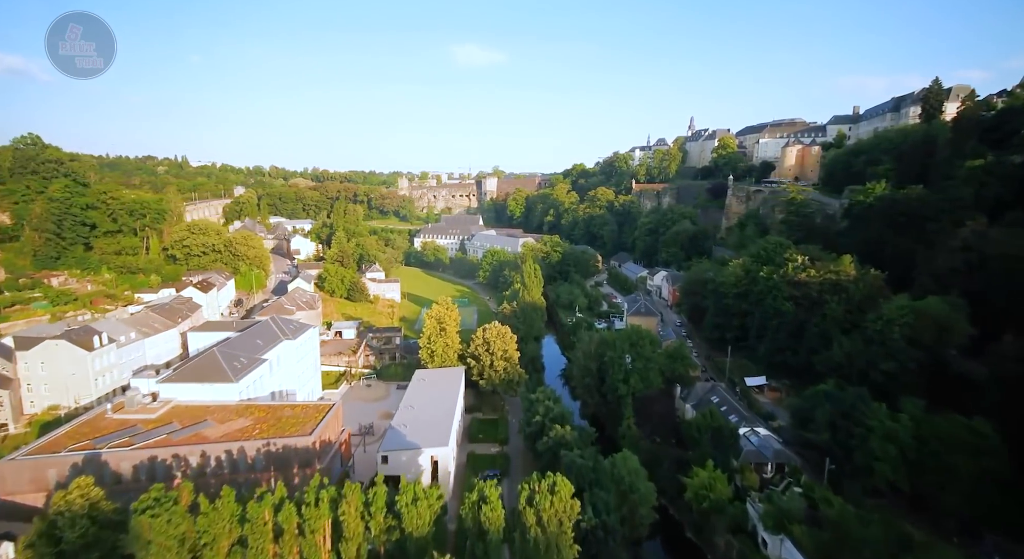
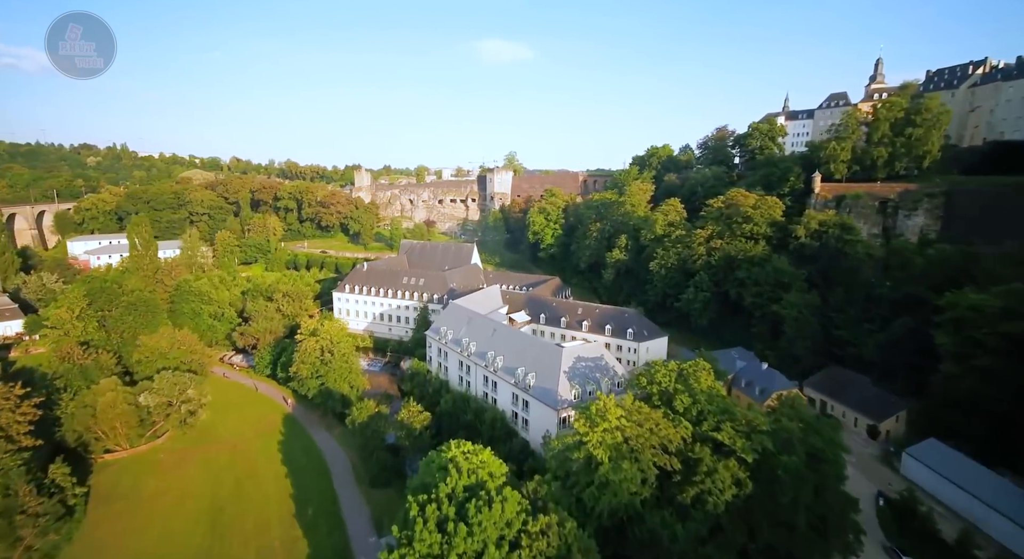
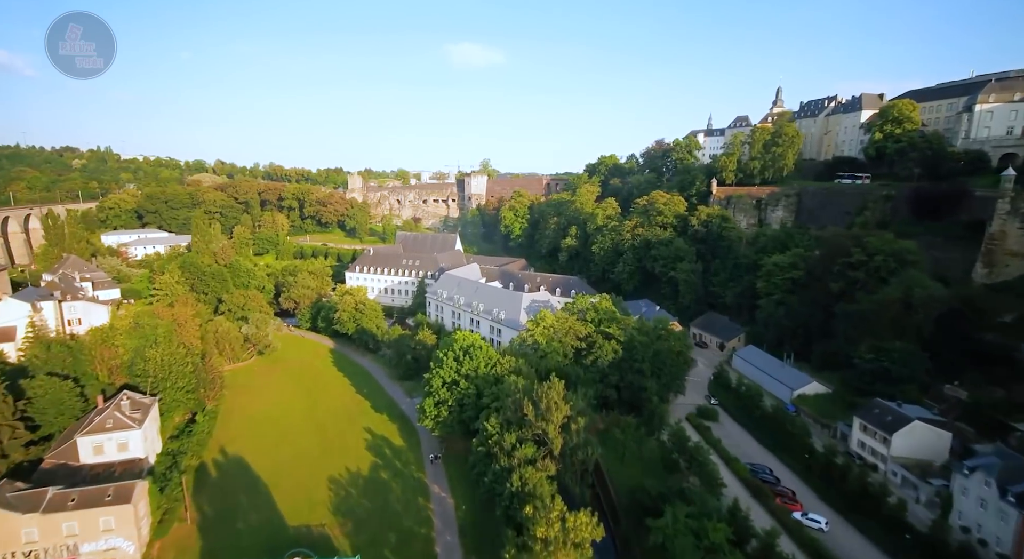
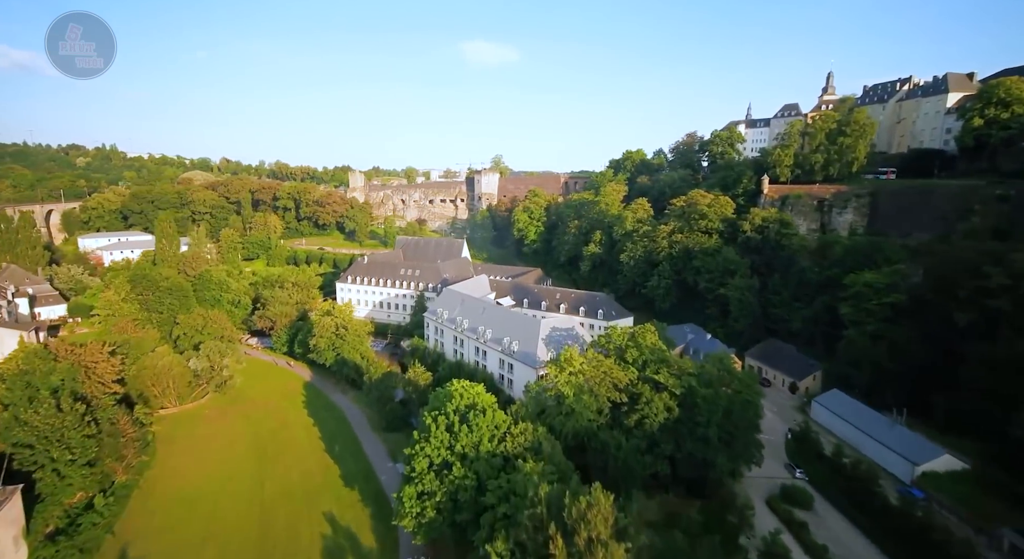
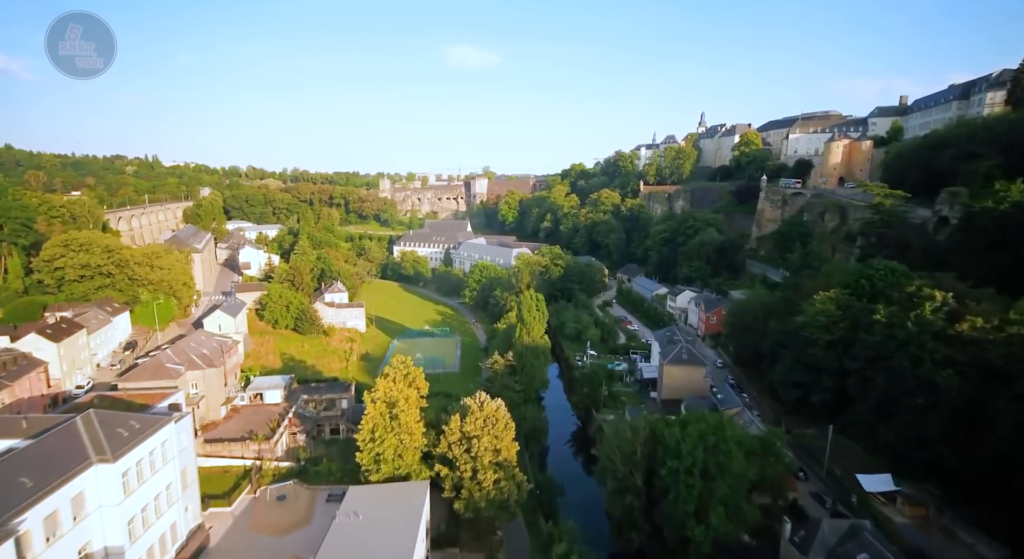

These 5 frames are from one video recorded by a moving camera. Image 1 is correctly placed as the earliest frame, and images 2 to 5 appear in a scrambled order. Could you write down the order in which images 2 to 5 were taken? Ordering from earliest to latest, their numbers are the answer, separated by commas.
5, 3, 4, 2
